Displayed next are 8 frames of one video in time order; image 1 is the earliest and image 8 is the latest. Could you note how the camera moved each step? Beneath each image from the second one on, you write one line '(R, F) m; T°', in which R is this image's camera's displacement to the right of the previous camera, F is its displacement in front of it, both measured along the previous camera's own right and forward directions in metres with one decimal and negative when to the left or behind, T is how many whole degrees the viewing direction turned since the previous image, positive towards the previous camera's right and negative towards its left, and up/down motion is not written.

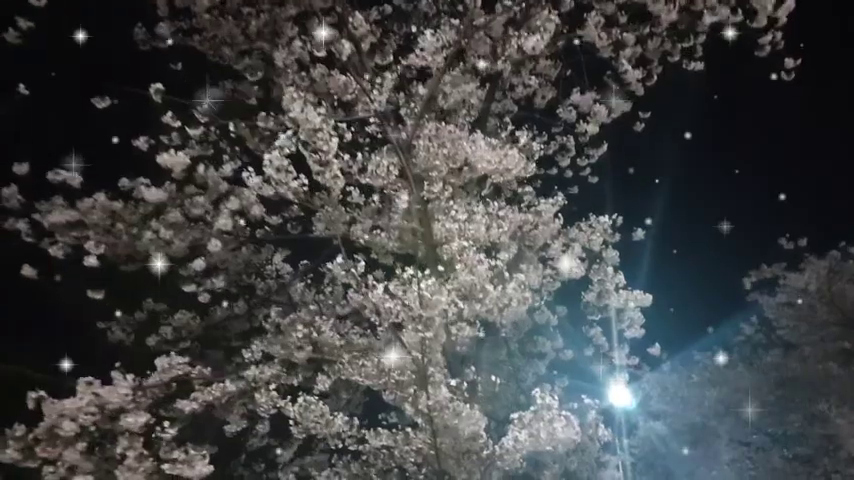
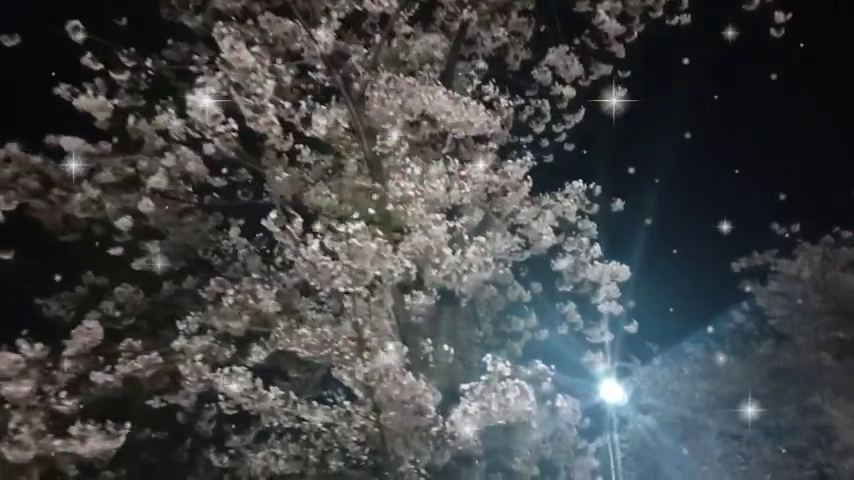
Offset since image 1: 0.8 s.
(+0.4, +0.5) m; 0°
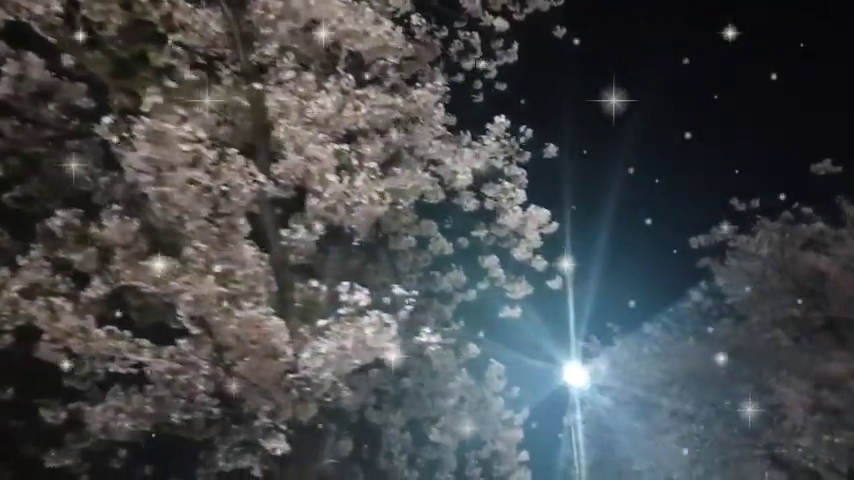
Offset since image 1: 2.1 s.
(+0.7, +0.7) m; +2°
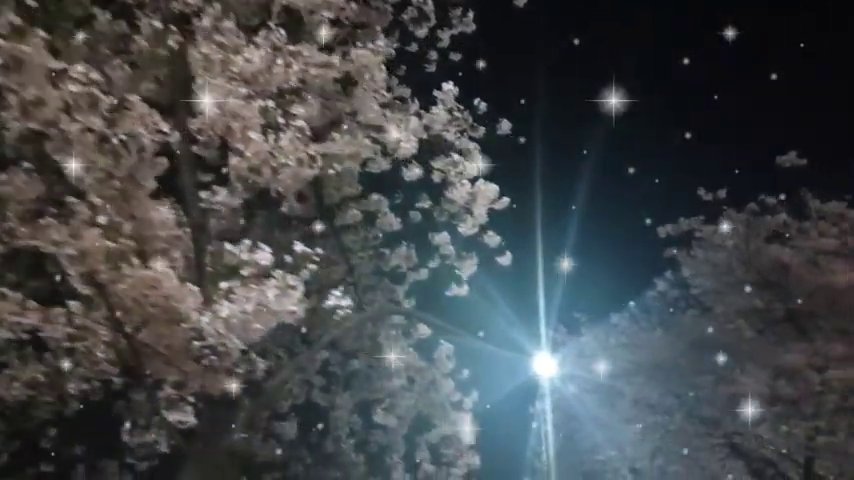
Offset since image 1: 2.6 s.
(+0.3, +0.3) m; +2°
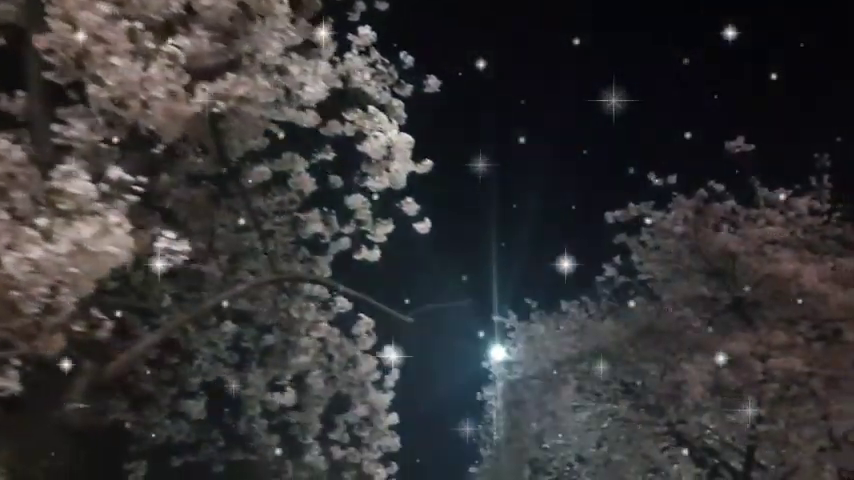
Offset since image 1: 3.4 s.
(+0.4, +0.5) m; +3°
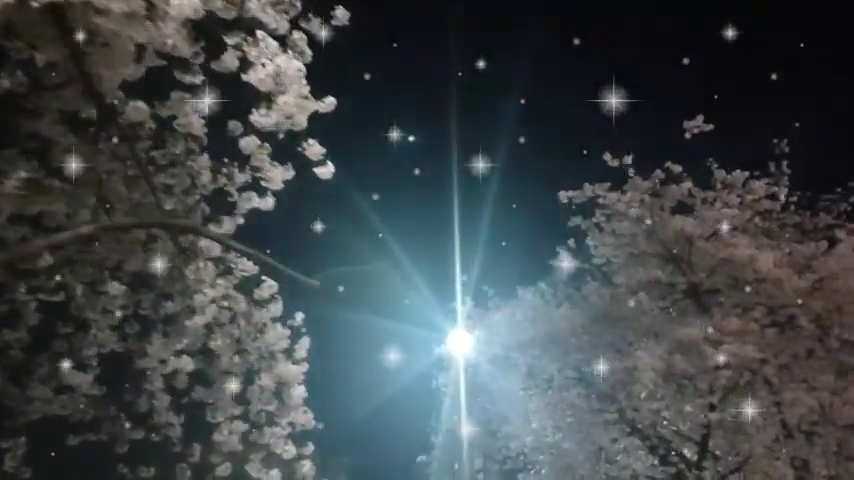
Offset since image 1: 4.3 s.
(+0.6, +0.6) m; +2°
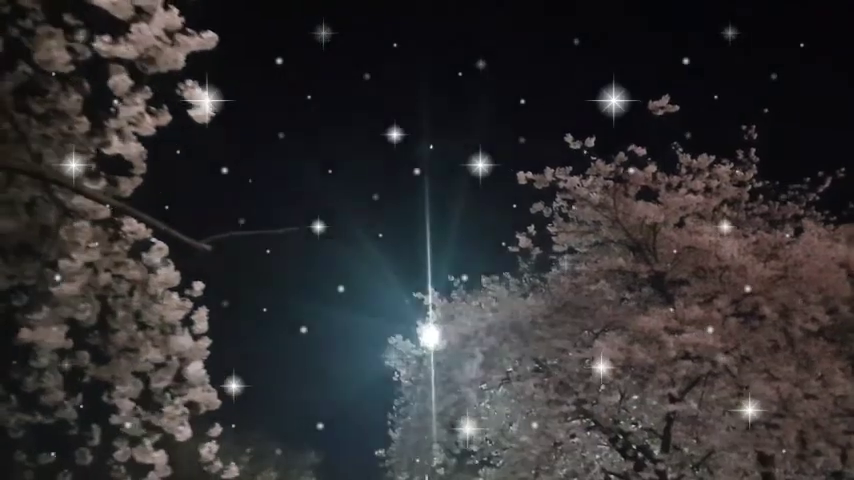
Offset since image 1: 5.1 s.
(+0.6, +0.6) m; +1°
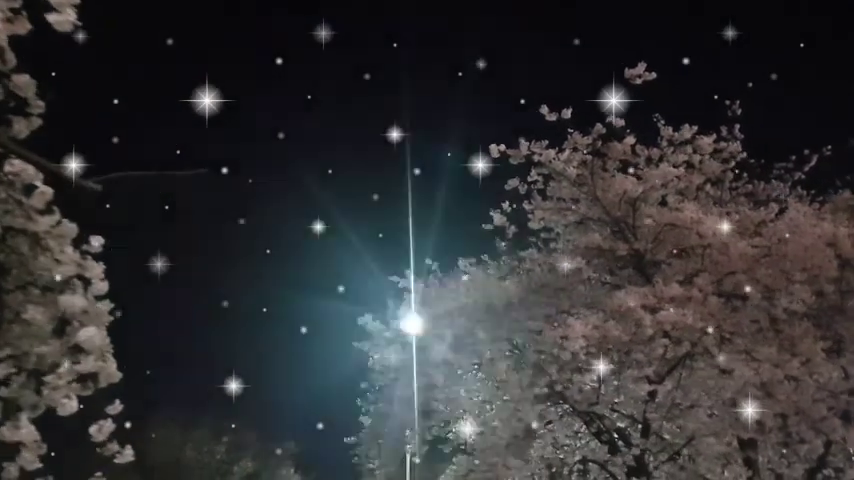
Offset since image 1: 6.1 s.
(+0.5, +0.6) m; 0°
